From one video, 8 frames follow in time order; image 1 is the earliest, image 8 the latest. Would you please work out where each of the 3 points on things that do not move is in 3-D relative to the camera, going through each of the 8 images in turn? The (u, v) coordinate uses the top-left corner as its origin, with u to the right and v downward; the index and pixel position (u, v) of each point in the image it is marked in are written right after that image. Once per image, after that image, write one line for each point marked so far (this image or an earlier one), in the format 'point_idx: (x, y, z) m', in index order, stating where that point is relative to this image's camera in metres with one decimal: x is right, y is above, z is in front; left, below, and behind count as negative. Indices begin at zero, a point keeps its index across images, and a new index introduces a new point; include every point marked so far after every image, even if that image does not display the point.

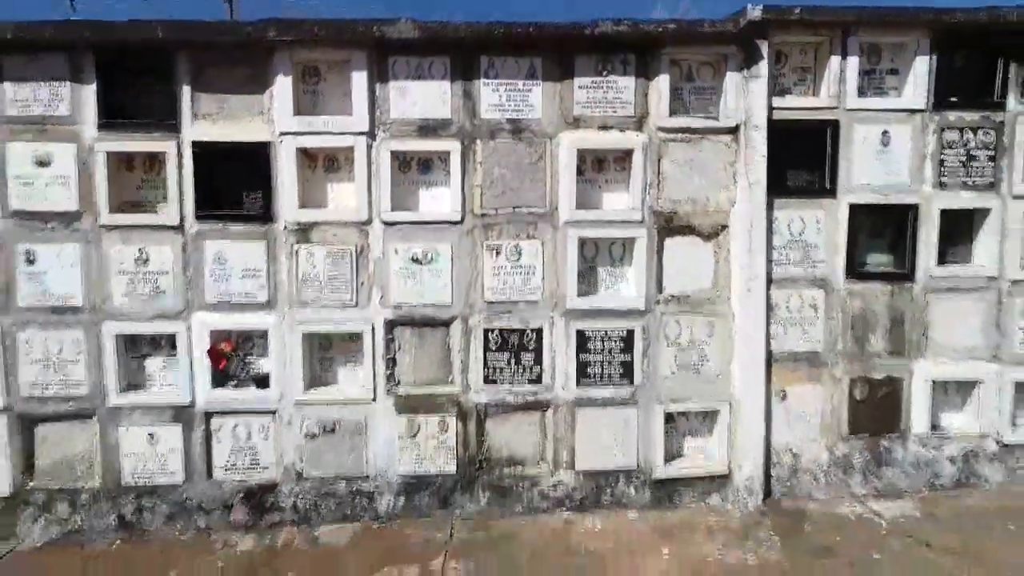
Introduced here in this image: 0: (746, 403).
0: (+1.0, -0.5, +3.0) m
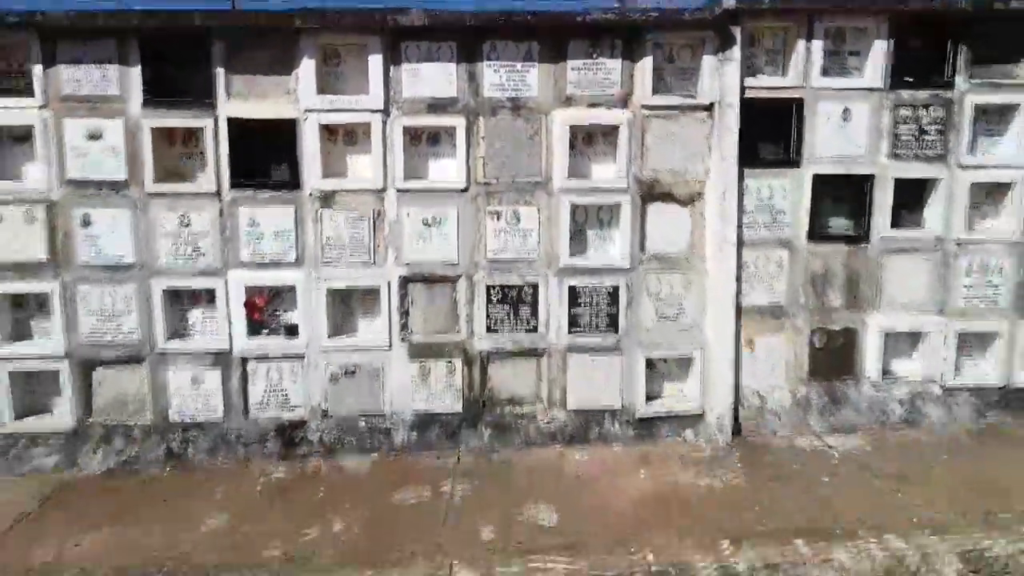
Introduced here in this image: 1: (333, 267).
0: (+1.0, -0.3, +3.4) m
1: (-0.8, +0.1, +3.3) m
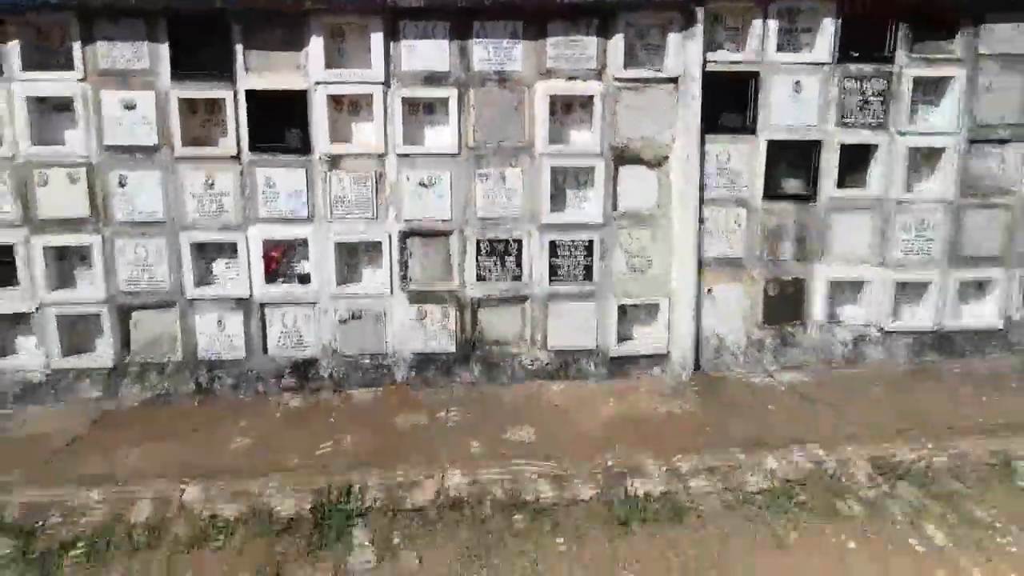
0: (+0.9, 0.0, +3.9) m
1: (-0.9, +0.3, +3.8) m
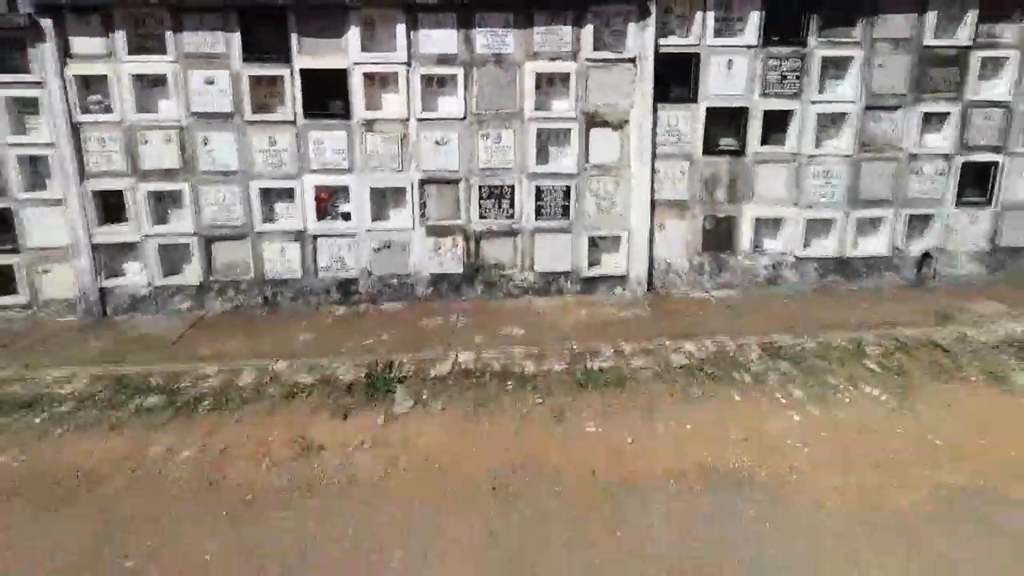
0: (+0.9, +0.4, +5.0) m
1: (-0.9, +0.8, +4.9) m
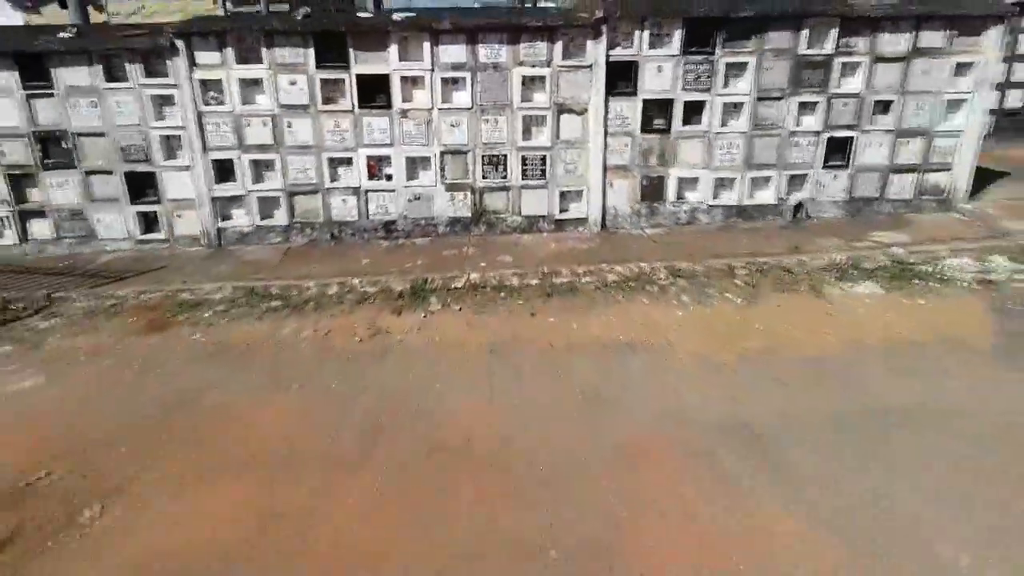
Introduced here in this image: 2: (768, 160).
0: (+0.8, +1.0, +7.1) m
1: (-1.0, +1.4, +6.9) m
2: (+2.5, +1.3, +7.1) m
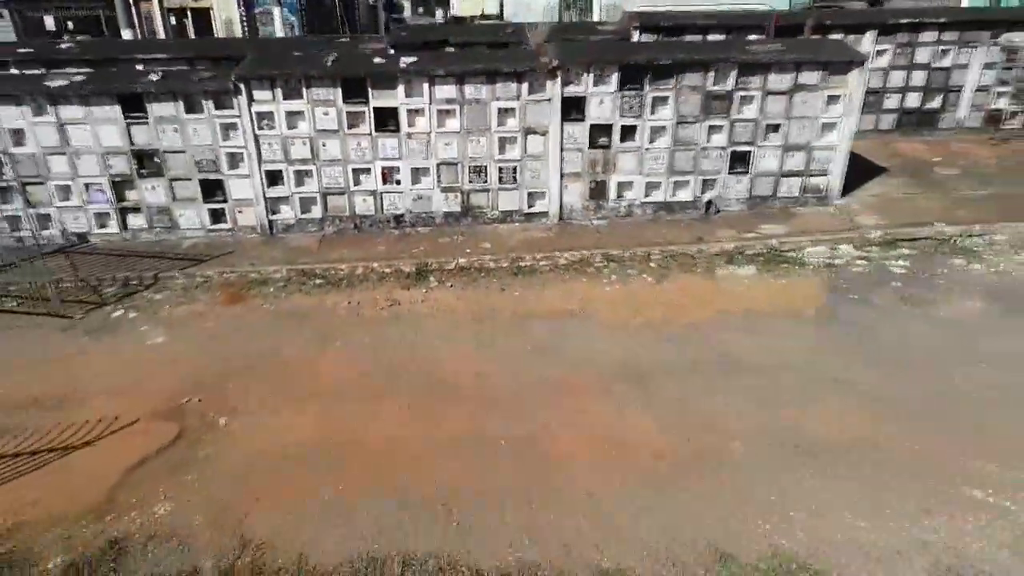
0: (+0.5, +1.3, +9.3) m
1: (-1.3, +1.6, +9.2) m
2: (+2.3, +1.5, +9.4) m
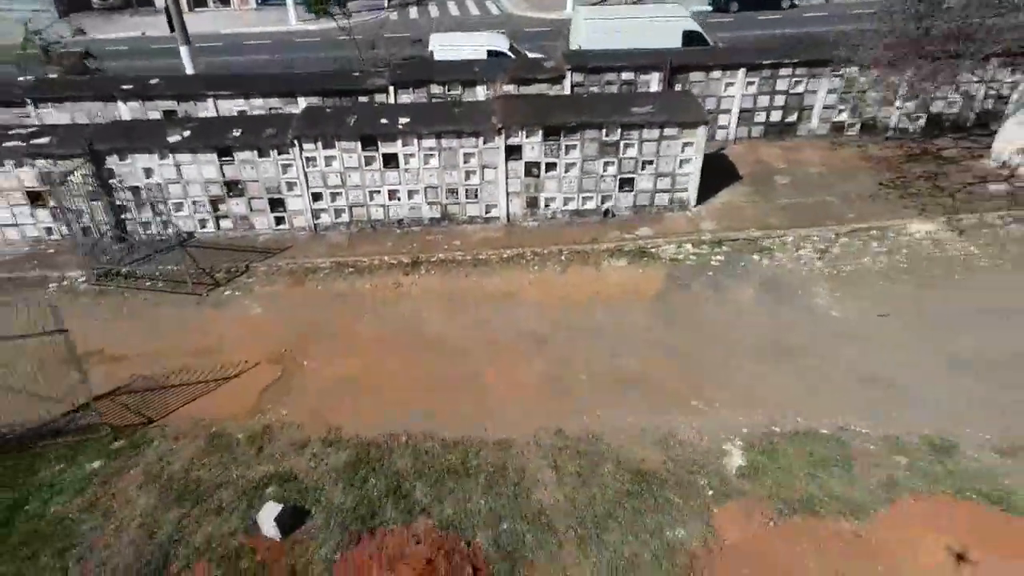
0: (-0.2, +1.6, +14.1) m
1: (-2.0, +2.0, +13.8) m
2: (+1.5, +1.9, +14.1) m
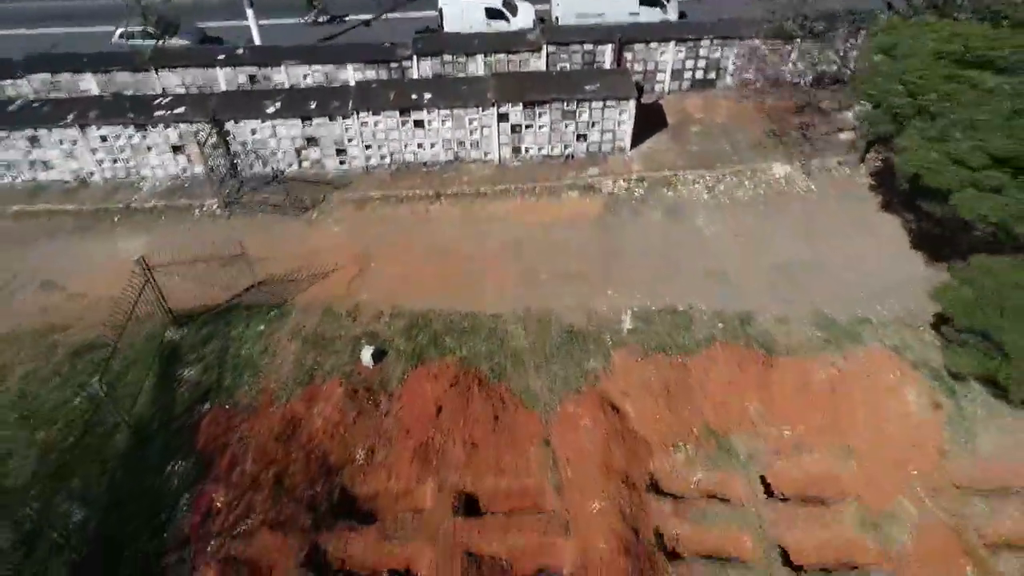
0: (-0.5, +3.9, +20.4) m
1: (-2.3, +4.1, +20.1) m
2: (+1.3, +4.1, +20.3) m
